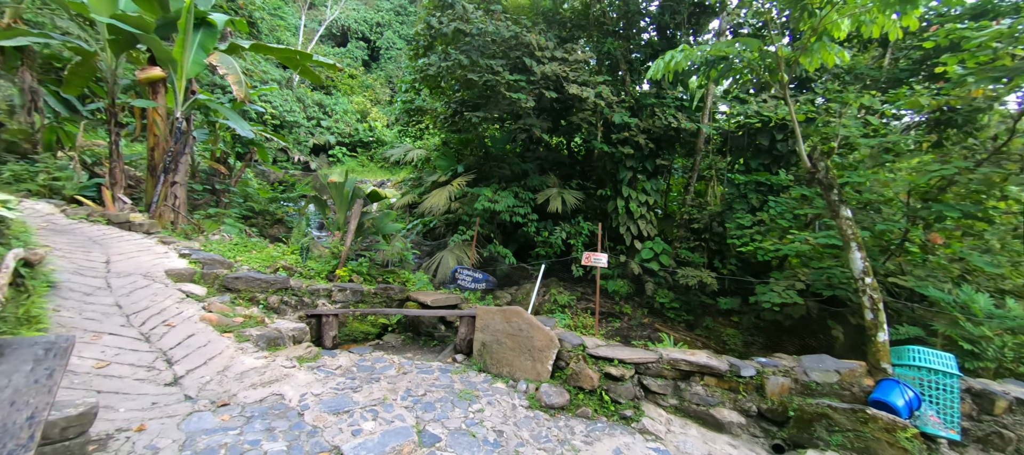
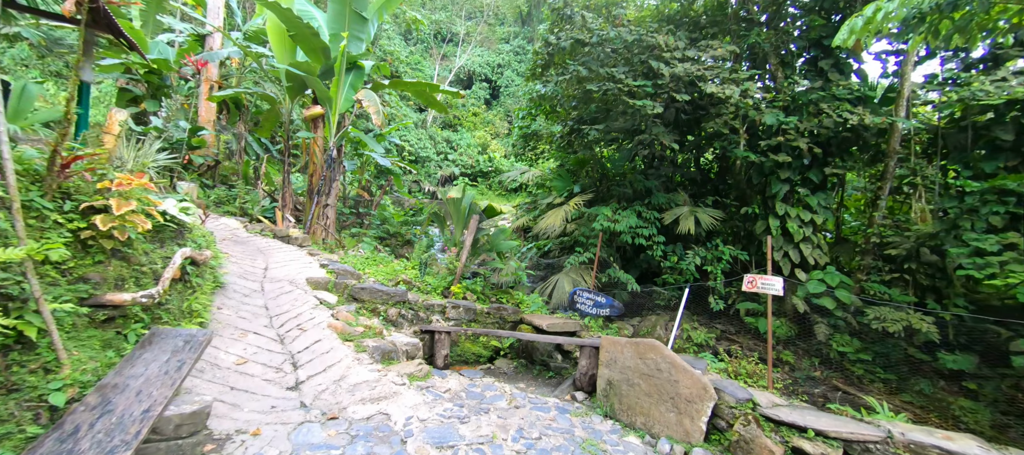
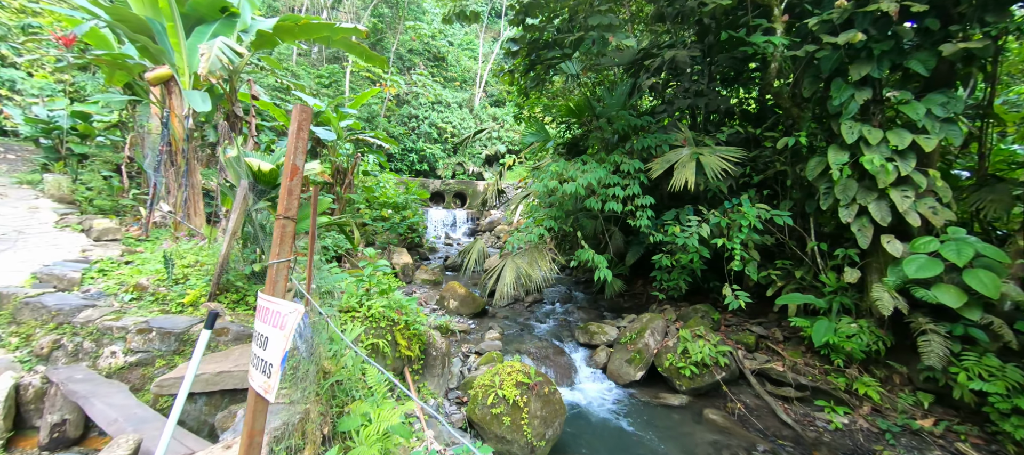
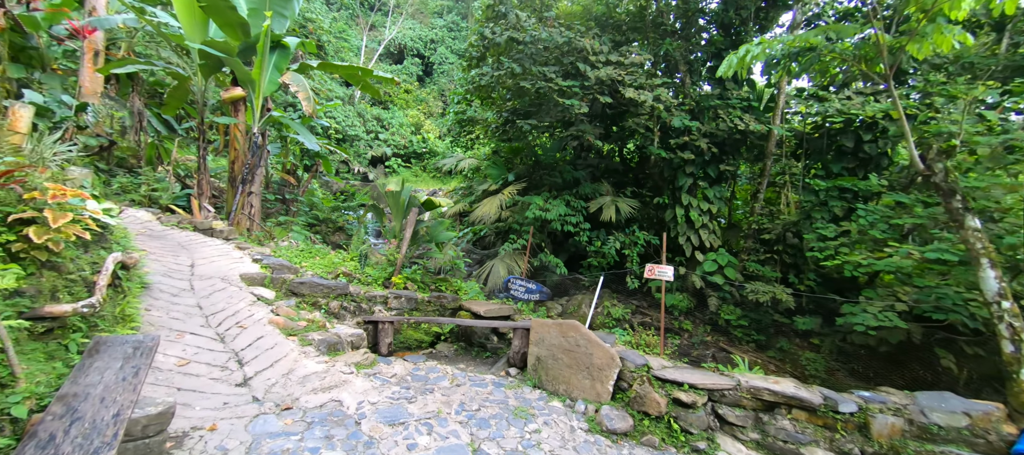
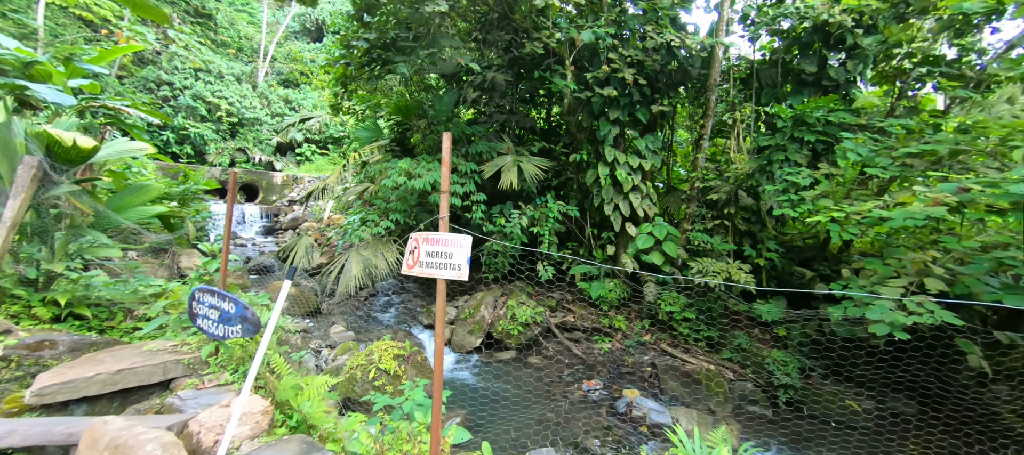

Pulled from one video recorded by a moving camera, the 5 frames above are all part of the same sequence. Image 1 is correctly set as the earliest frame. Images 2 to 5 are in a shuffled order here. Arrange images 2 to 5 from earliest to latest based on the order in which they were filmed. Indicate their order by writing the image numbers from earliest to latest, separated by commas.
4, 2, 5, 3
